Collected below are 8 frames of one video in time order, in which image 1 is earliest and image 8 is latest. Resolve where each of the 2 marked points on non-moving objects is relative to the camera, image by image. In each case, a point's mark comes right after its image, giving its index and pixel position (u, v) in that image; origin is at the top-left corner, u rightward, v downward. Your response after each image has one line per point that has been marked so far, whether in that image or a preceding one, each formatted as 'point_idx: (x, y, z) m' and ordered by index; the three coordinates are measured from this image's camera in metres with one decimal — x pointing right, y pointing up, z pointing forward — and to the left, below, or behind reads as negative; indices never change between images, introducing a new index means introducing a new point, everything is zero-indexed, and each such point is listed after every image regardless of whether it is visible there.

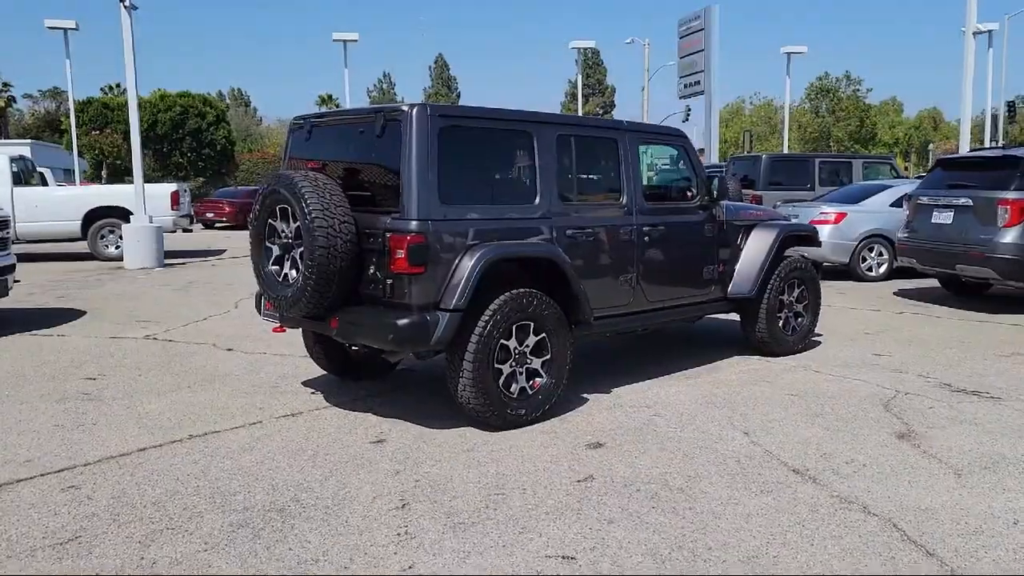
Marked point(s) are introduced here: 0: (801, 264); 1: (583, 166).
0: (+2.6, +0.2, +7.6) m
1: (+0.5, +0.9, +6.0) m
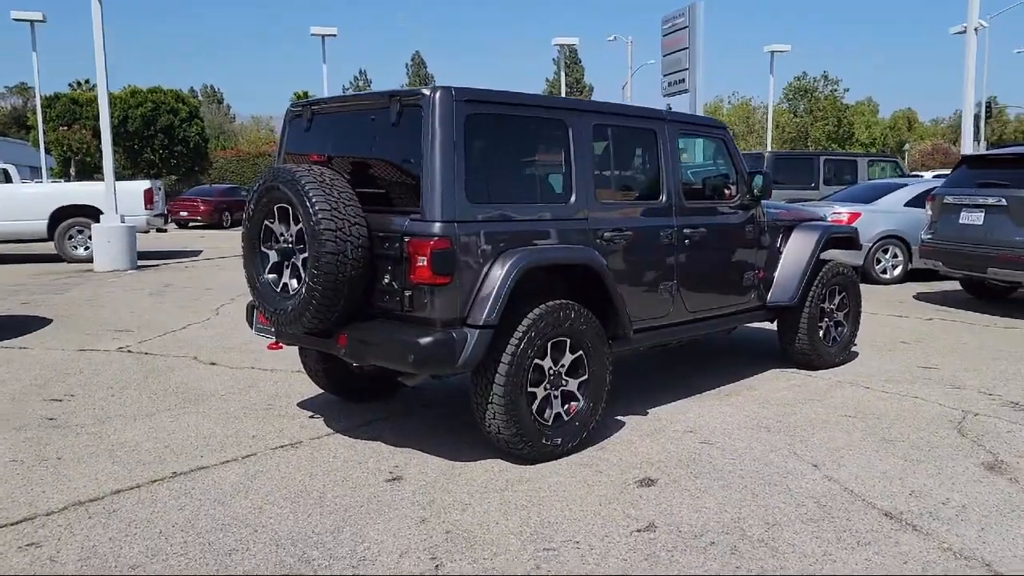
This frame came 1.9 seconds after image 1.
0: (+2.7, +0.2, +7.0) m
1: (+0.7, +0.8, +5.4) m
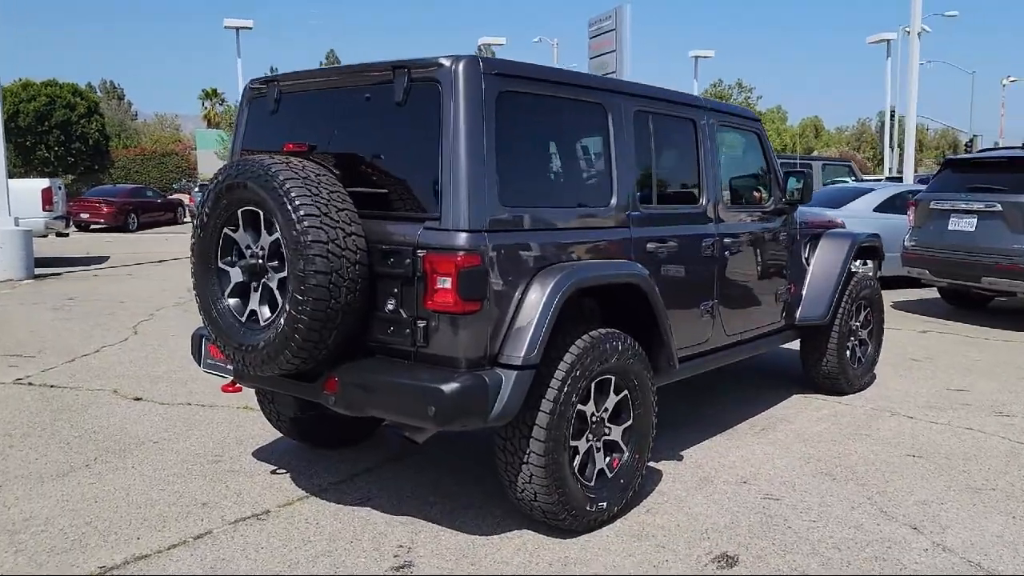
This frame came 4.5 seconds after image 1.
0: (+2.6, +0.1, +6.3) m
1: (+0.8, +0.7, +4.4) m
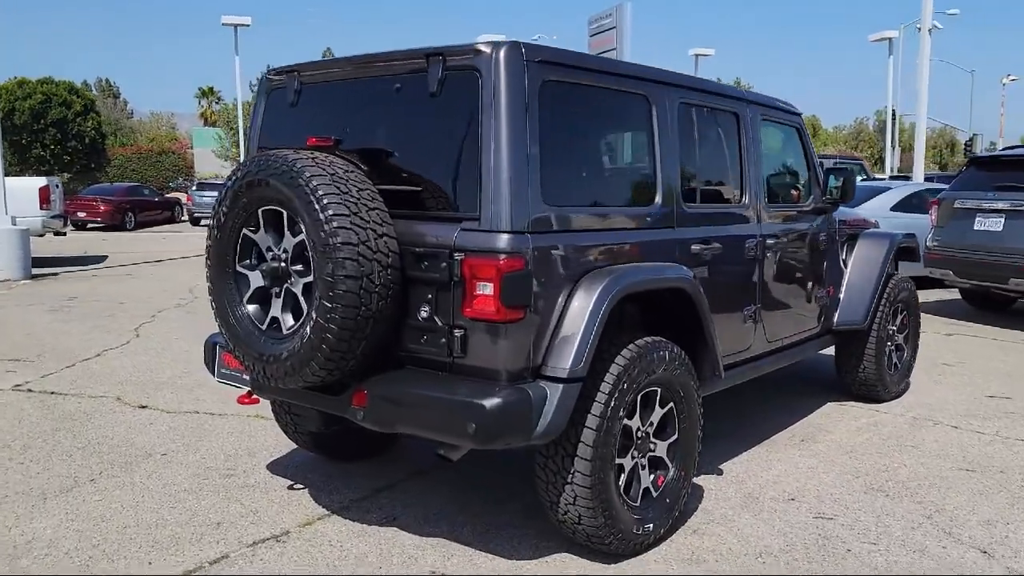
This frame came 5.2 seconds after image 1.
0: (+2.8, 0.0, +6.0) m
1: (+0.9, +0.7, +4.2) m
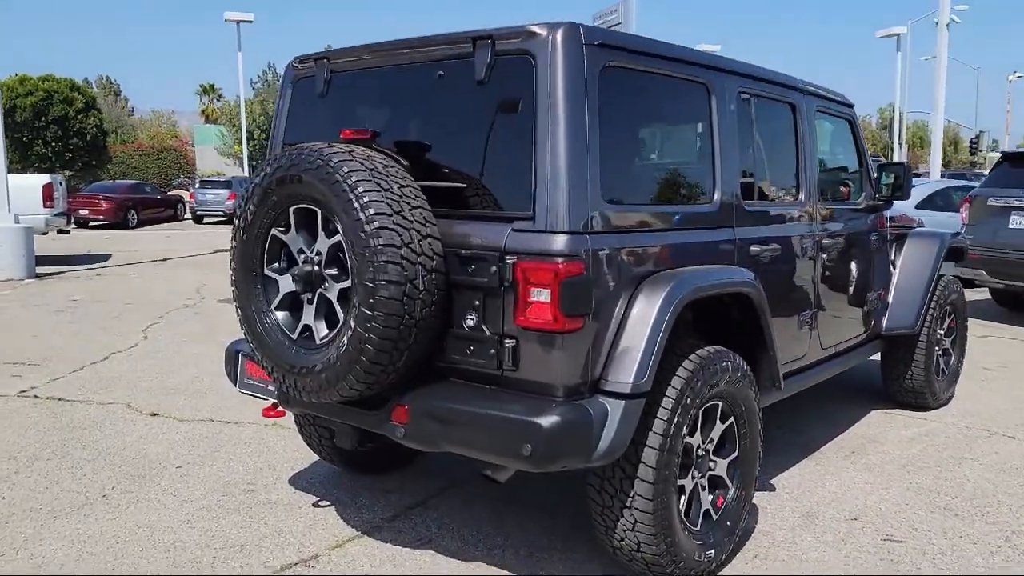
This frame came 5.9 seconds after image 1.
0: (+3.0, 0.0, +5.7) m
1: (+1.1, +0.7, +3.9) m
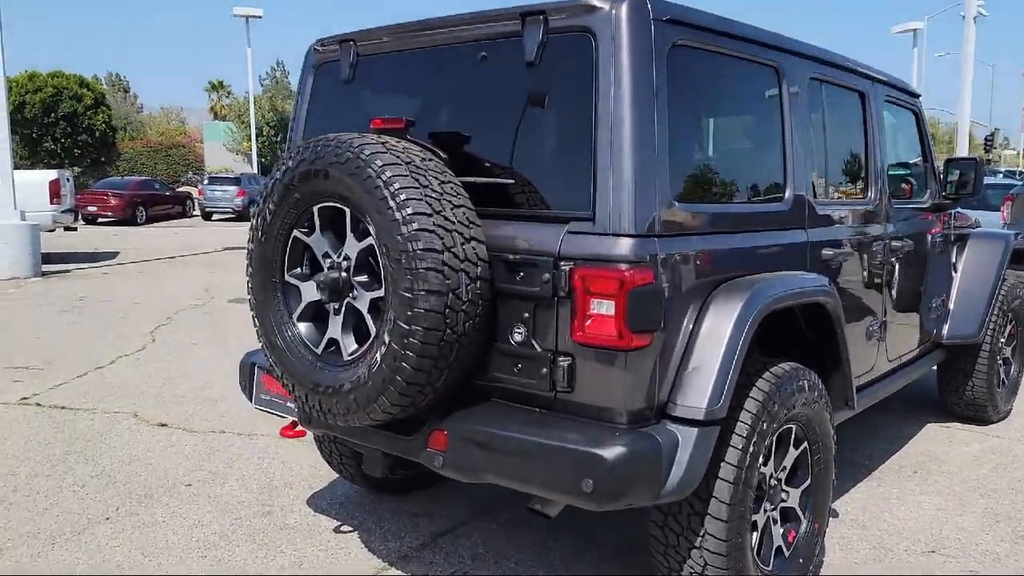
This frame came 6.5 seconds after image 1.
0: (+3.2, 0.0, +5.3) m
1: (+1.3, +0.6, +3.5) m
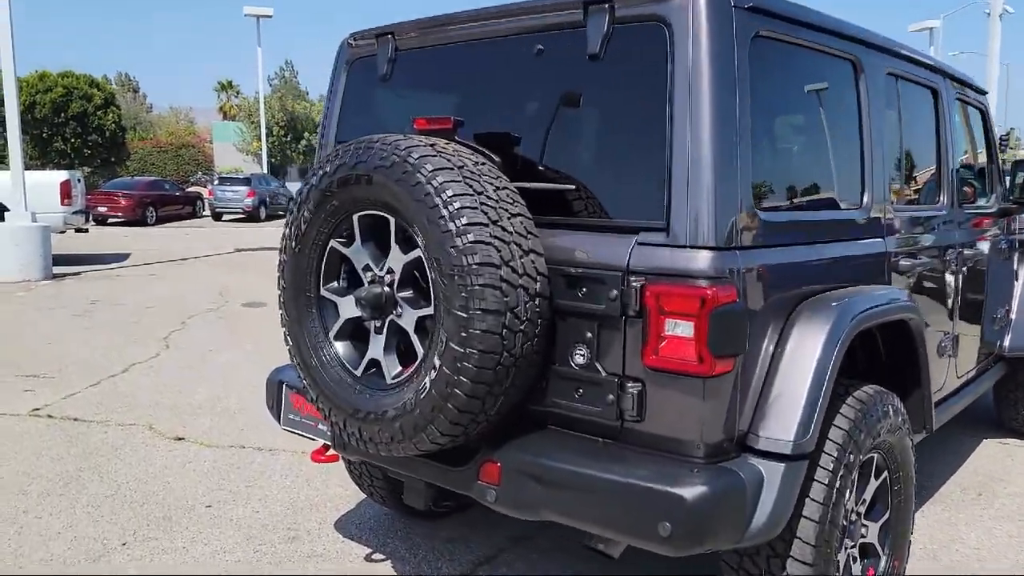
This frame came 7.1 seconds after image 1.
0: (+3.4, -0.1, +5.1) m
1: (+1.5, +0.6, +3.3) m
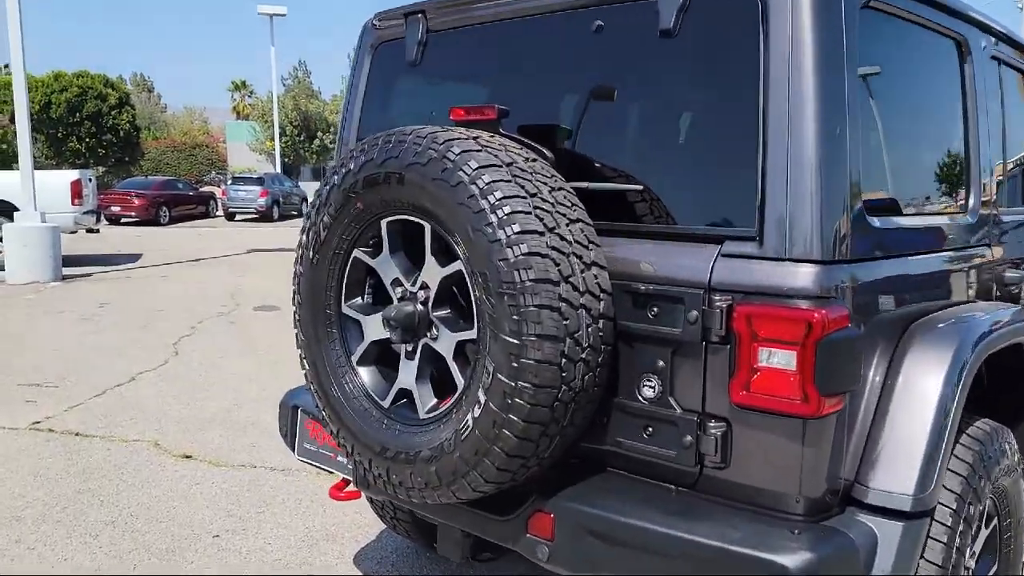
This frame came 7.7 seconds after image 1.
0: (+3.5, -0.1, +4.6) m
1: (+1.6, +0.5, +2.9) m
